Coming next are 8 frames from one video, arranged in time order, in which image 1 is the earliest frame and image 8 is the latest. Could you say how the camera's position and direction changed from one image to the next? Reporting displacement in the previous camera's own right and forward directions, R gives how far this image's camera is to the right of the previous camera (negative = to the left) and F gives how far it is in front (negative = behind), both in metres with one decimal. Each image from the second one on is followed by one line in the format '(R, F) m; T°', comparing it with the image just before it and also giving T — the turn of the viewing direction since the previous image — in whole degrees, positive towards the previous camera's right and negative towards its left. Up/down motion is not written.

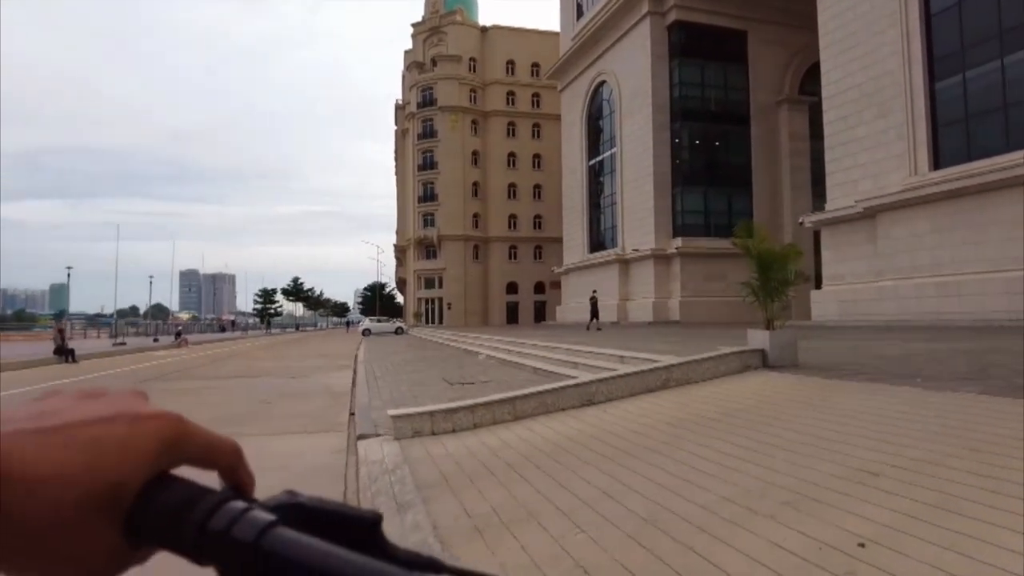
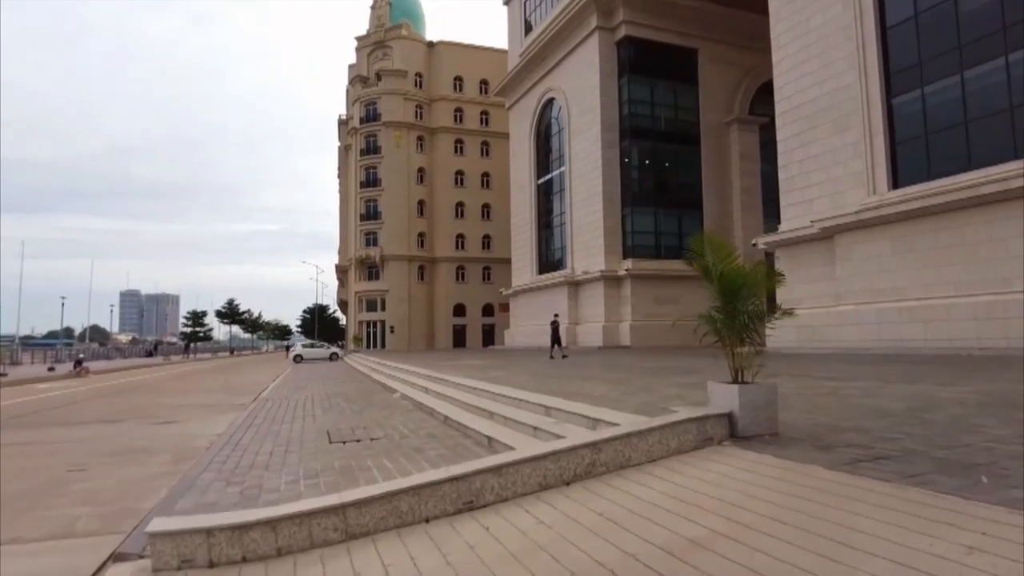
(+0.5, +1.6) m; +3°
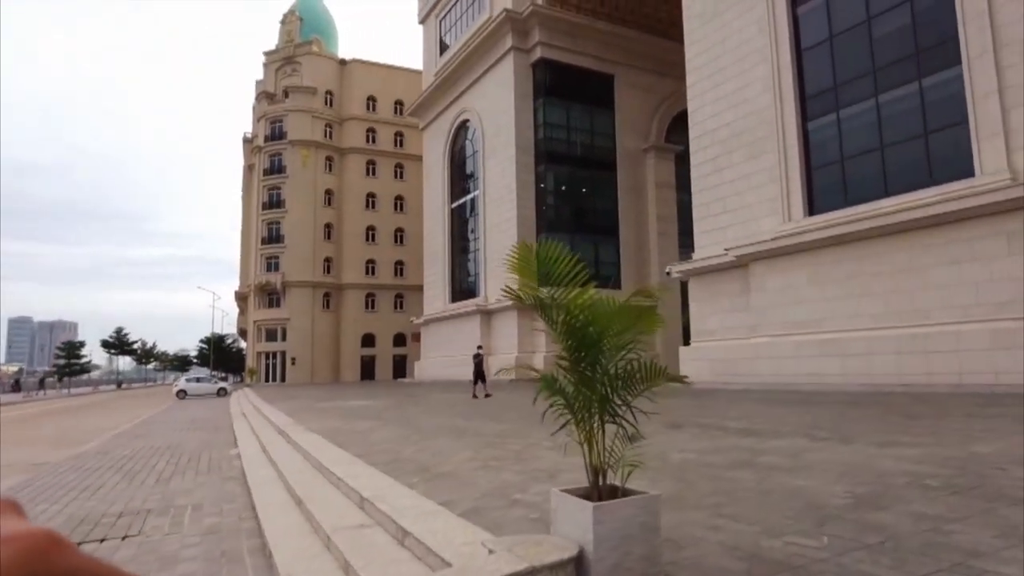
(+0.7, +1.6) m; +6°
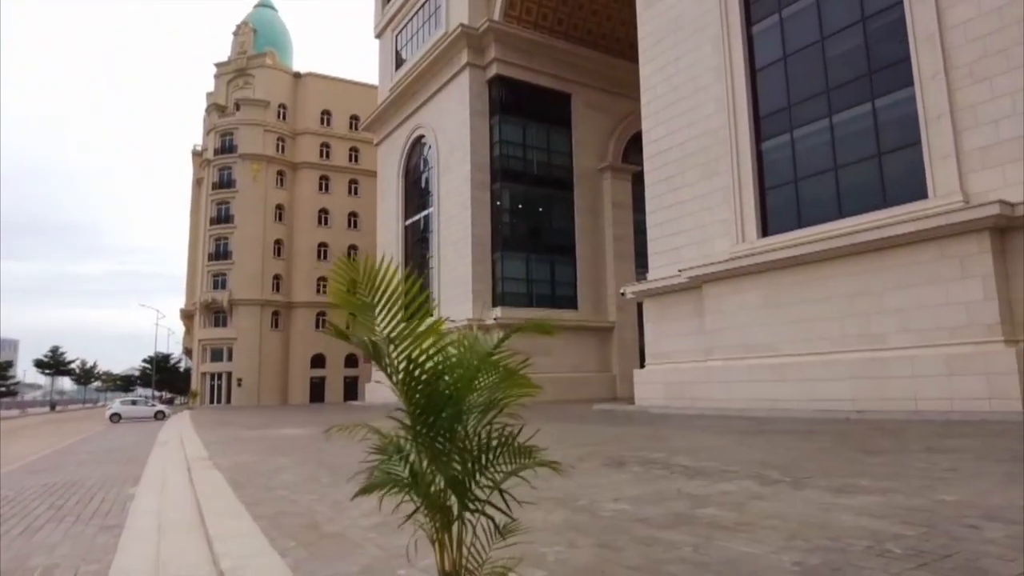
(+0.3, +0.7) m; +3°
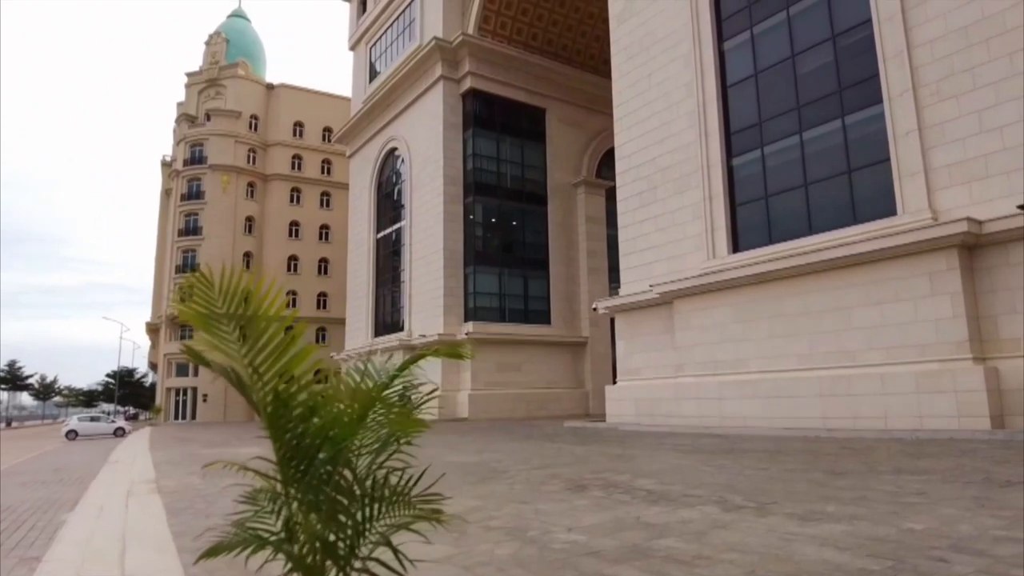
(+0.2, +0.3) m; +2°
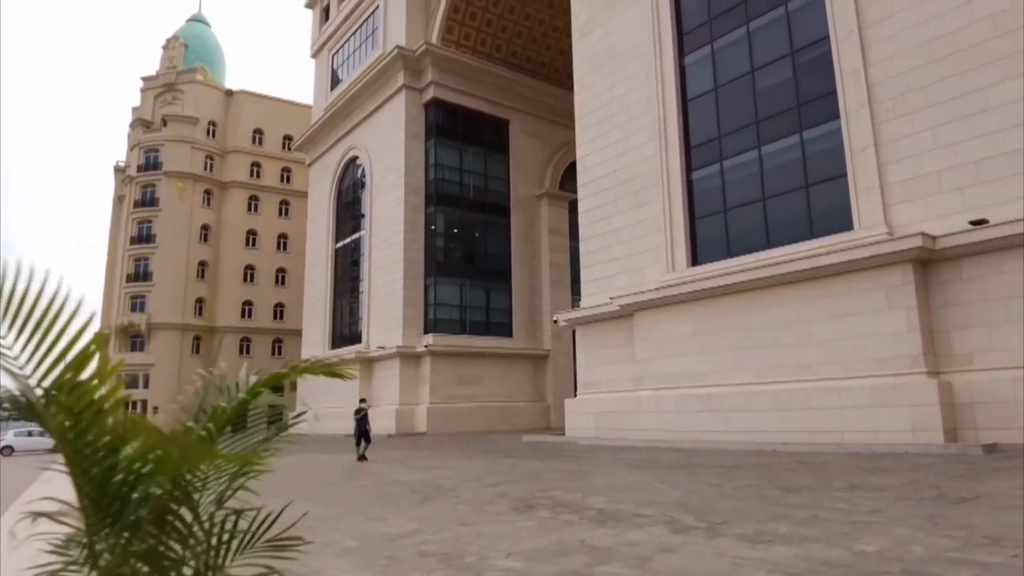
(+0.2, +0.3) m; +3°
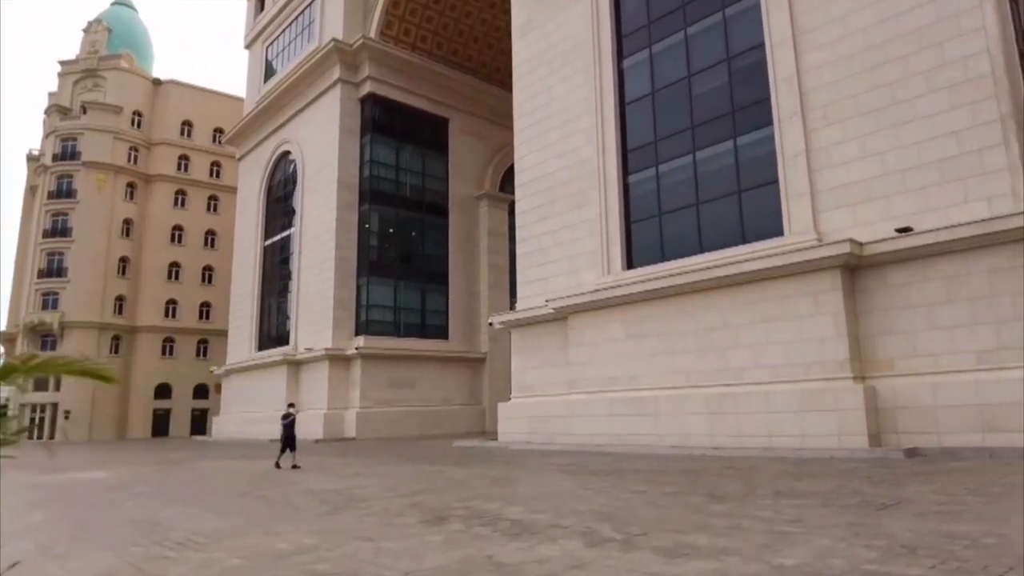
(+0.2, +0.4) m; +4°
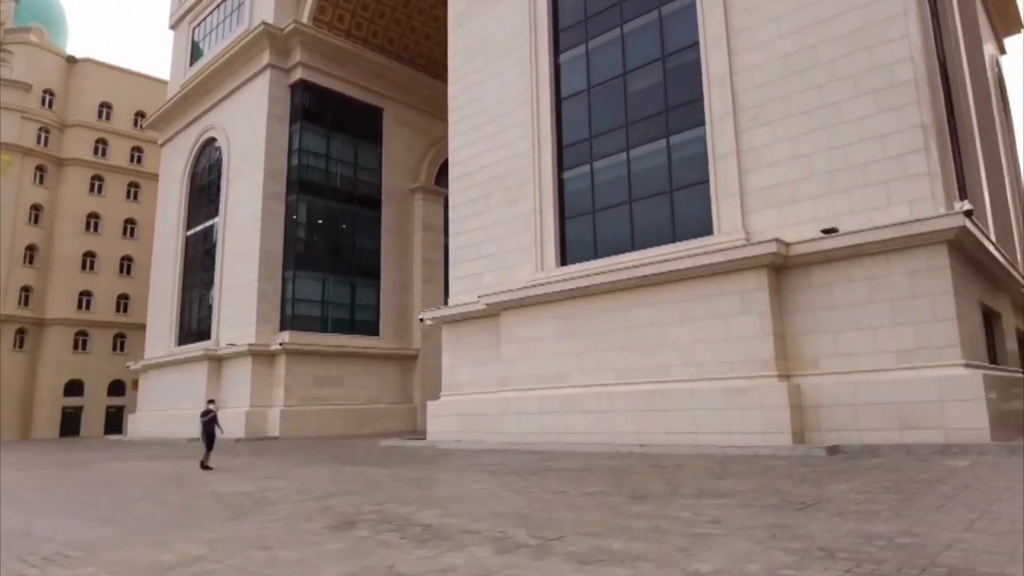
(+0.2, +0.3) m; +5°
